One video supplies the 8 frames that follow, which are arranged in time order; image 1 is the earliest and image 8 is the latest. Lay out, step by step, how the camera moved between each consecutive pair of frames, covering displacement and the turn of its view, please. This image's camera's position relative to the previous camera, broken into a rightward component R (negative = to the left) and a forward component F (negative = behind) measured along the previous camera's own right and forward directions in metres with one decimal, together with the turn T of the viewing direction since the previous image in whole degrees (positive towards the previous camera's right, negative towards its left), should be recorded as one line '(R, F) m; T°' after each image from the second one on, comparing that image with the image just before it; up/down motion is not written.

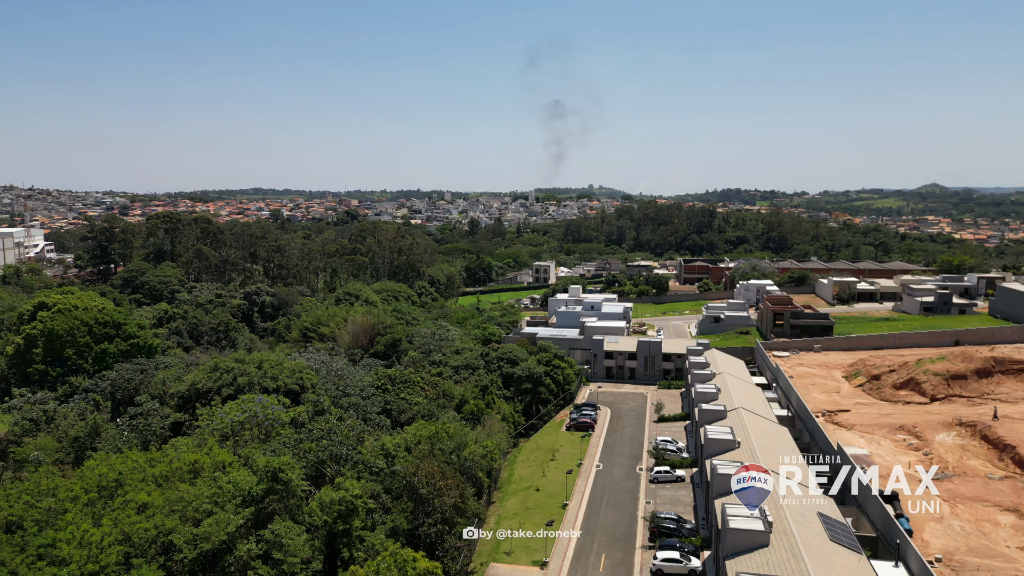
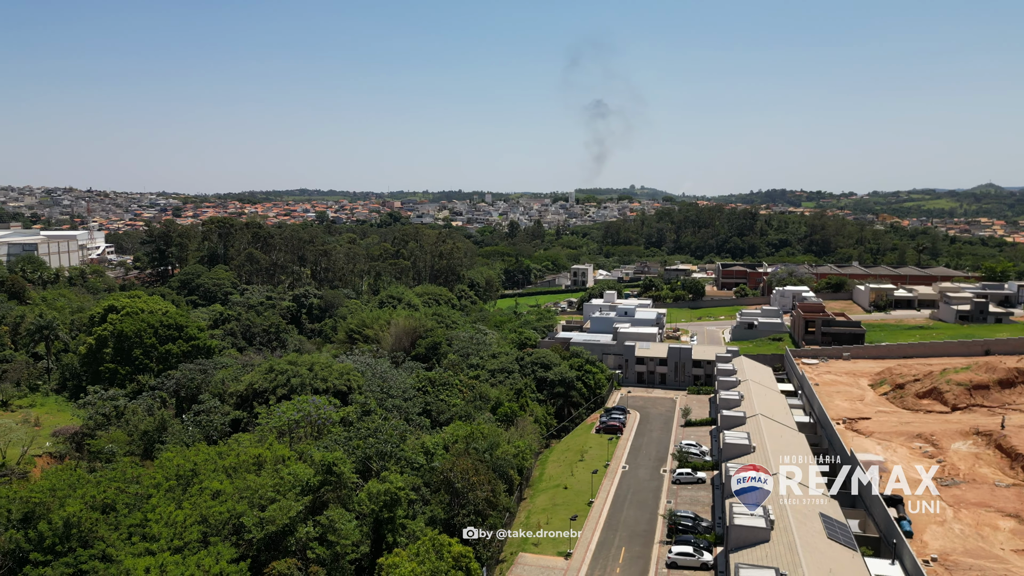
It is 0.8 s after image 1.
(+0.3, -1.4) m; -3°
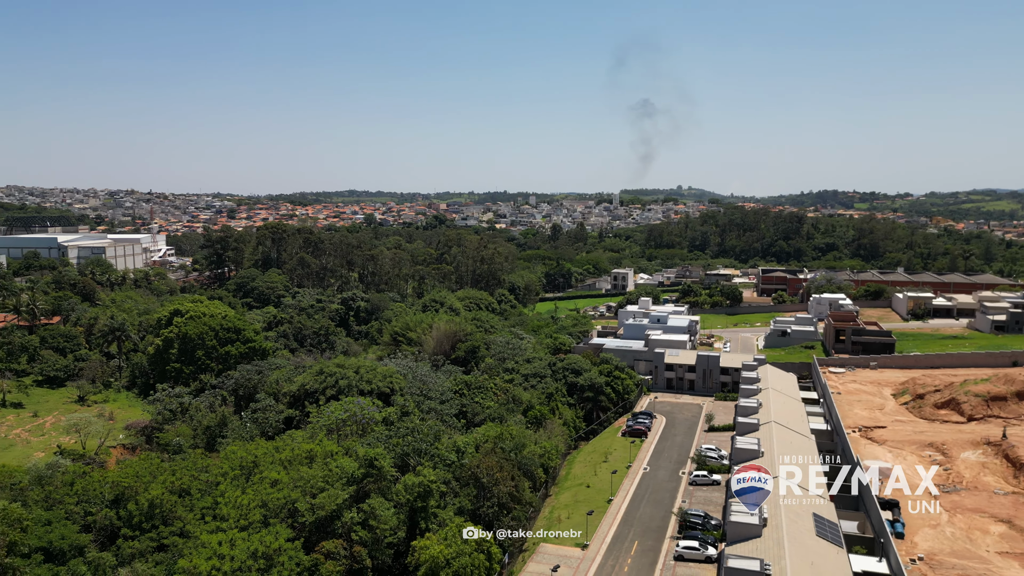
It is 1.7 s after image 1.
(+0.5, -1.6) m; -4°
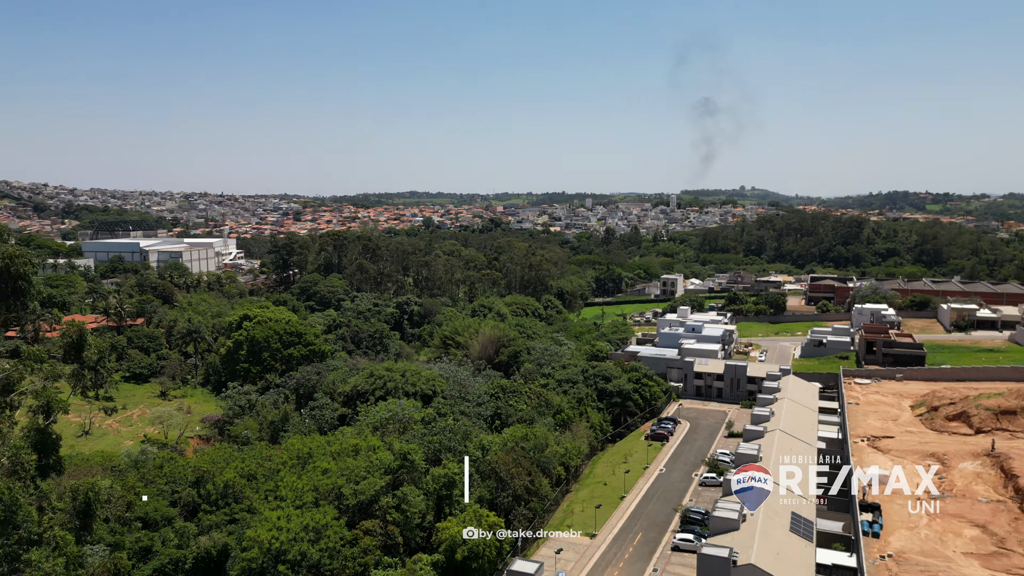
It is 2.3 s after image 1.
(+1.0, -2.3) m; -5°
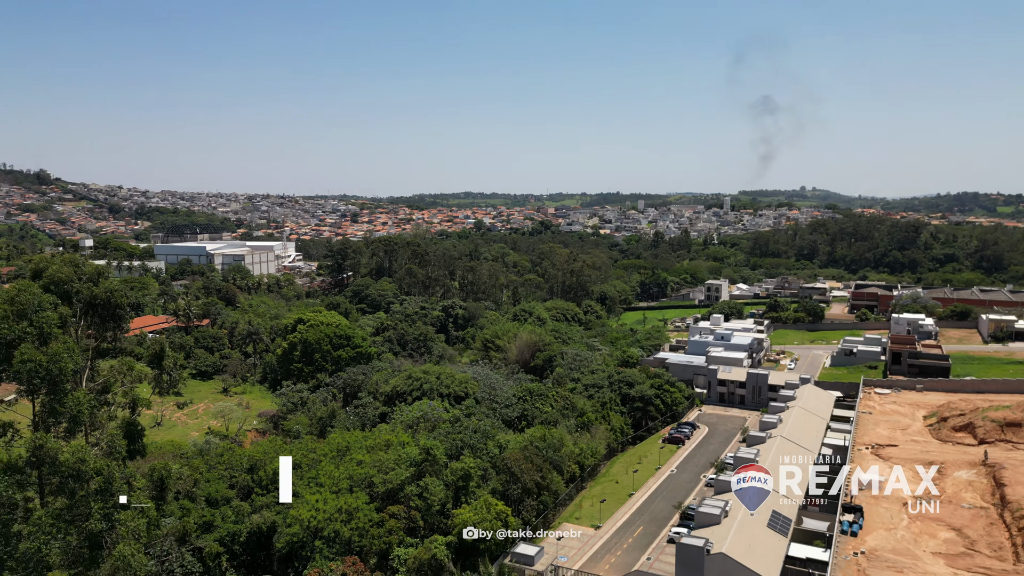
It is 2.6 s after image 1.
(+1.1, -2.2) m; -4°
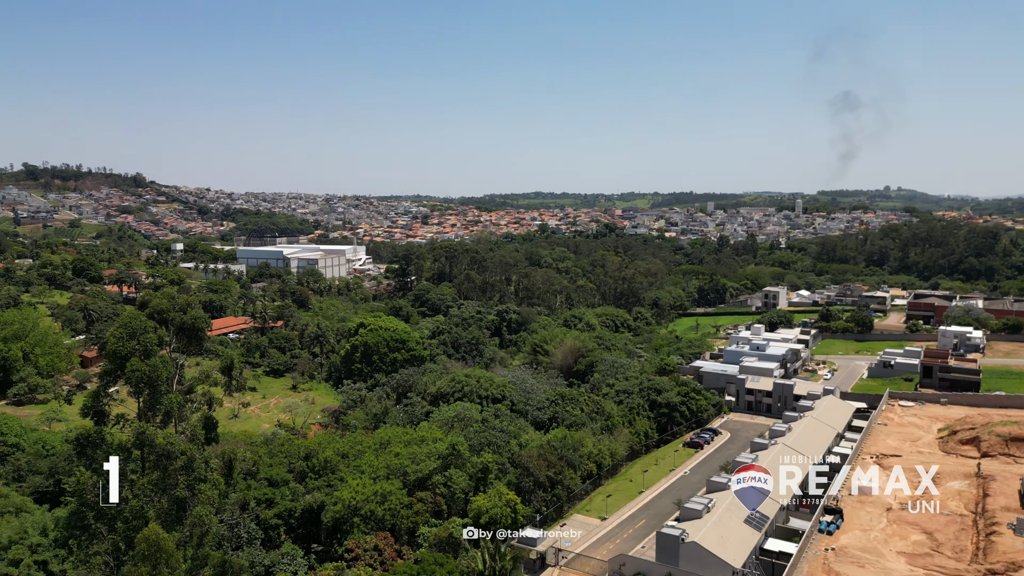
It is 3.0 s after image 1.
(+1.7, -2.9) m; -6°
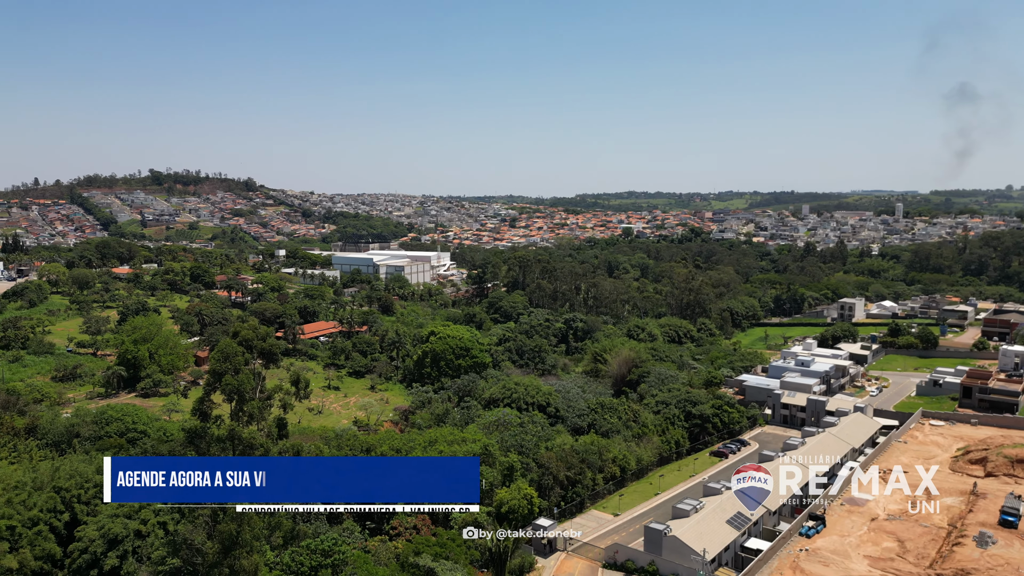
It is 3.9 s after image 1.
(+2.4, -3.9) m; -7°
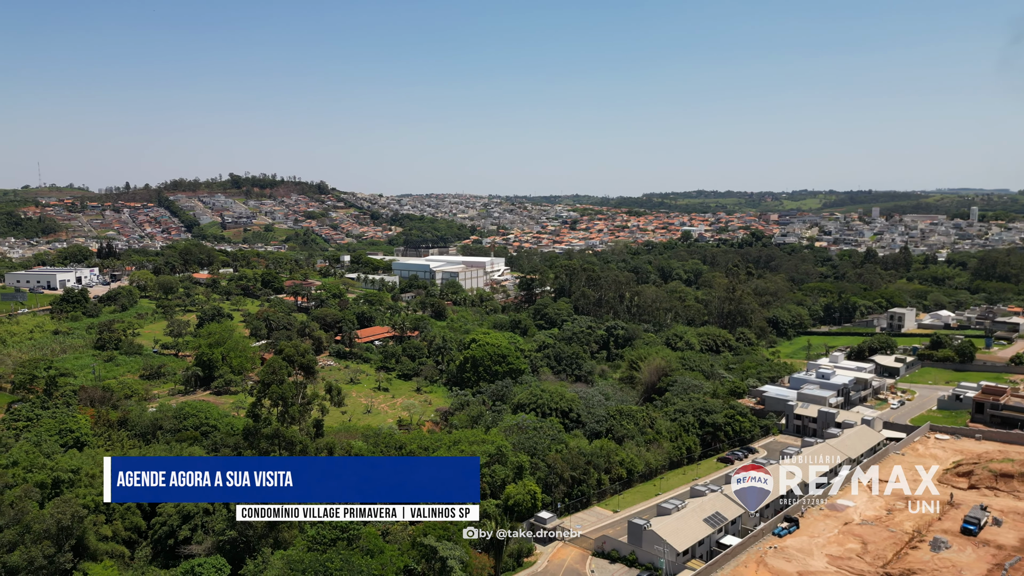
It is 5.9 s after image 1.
(+2.3, -3.6) m; -5°
